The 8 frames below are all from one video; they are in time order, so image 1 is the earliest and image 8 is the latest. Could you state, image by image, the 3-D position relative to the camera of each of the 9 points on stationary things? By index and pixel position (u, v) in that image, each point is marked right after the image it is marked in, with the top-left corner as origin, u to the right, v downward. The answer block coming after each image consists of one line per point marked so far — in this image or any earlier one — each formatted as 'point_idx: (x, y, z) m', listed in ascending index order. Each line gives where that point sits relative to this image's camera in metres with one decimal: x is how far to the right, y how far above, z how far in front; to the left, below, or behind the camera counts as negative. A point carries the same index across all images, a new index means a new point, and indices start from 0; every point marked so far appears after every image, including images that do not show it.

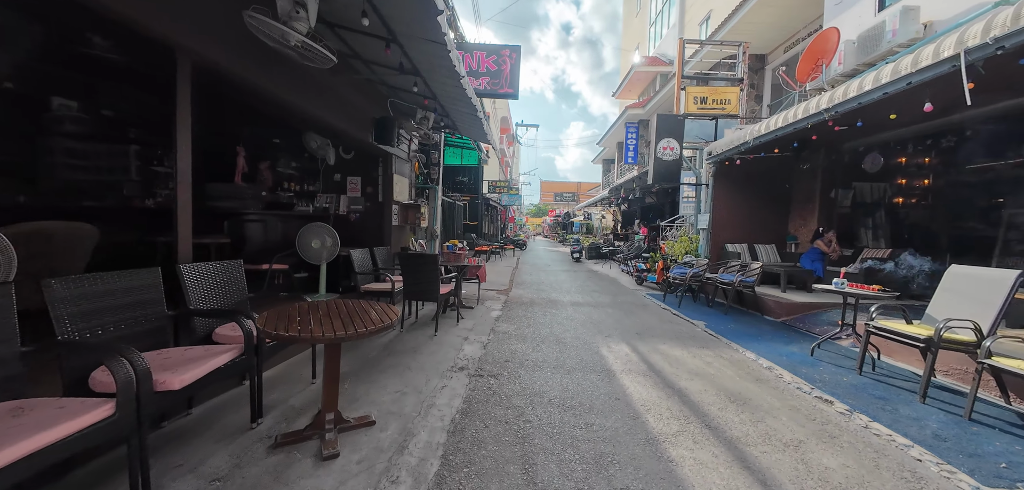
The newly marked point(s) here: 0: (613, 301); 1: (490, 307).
0: (+2.0, -1.1, +7.6) m
1: (-0.4, -1.1, +6.7) m
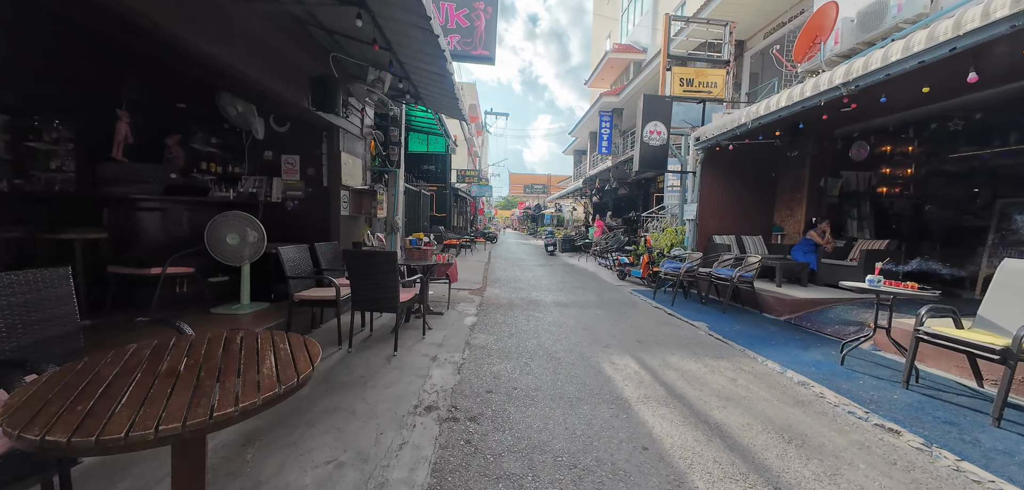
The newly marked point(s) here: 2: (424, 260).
0: (+1.5, -1.0, +6.8) m
1: (-0.8, -1.0, +5.7) m
2: (-1.2, -0.2, +5.0) m
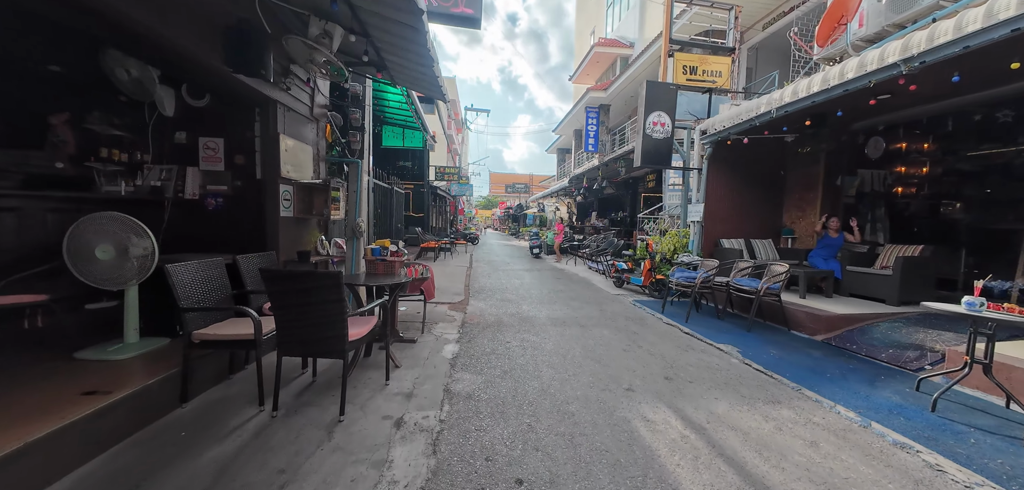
0: (+1.3, -1.1, +5.8) m
1: (-0.9, -1.1, +4.6) m
2: (-1.3, -0.3, +3.8) m
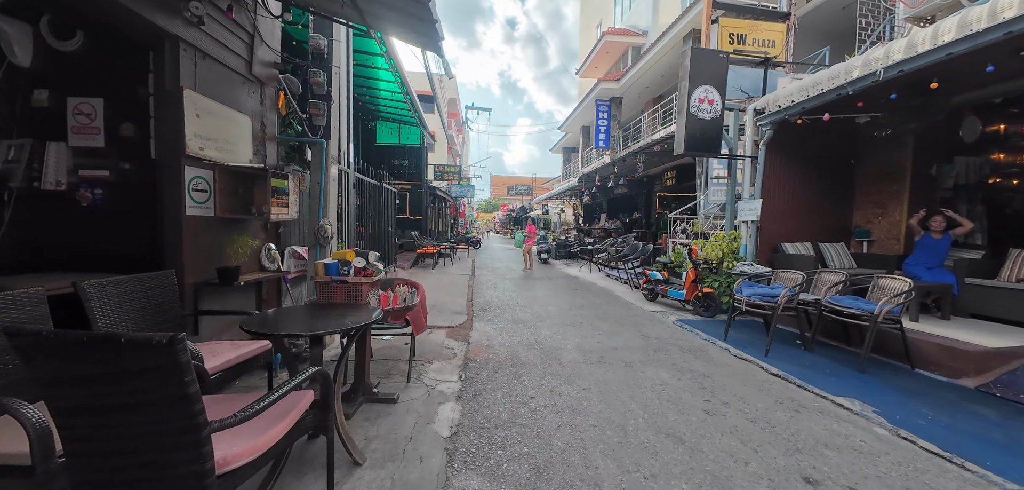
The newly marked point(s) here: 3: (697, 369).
0: (+1.5, -1.2, +4.4) m
1: (-0.7, -1.2, +3.2) m
2: (-1.1, -0.4, +2.4) m
3: (+1.9, -1.3, +3.7) m
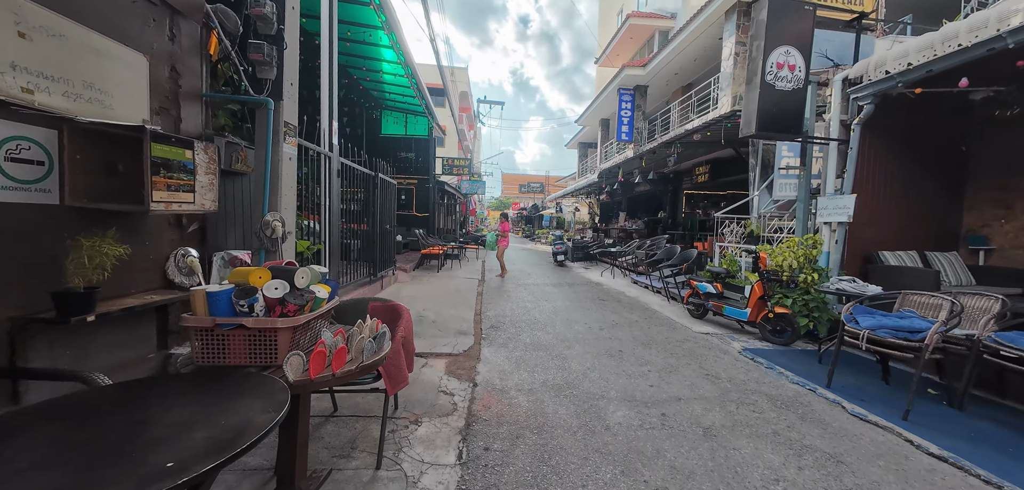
0: (+1.7, -1.2, +3.2) m
1: (-0.5, -1.3, +2.0) m
2: (-0.9, -0.5, +1.3) m
3: (+2.1, -1.3, +2.5) m
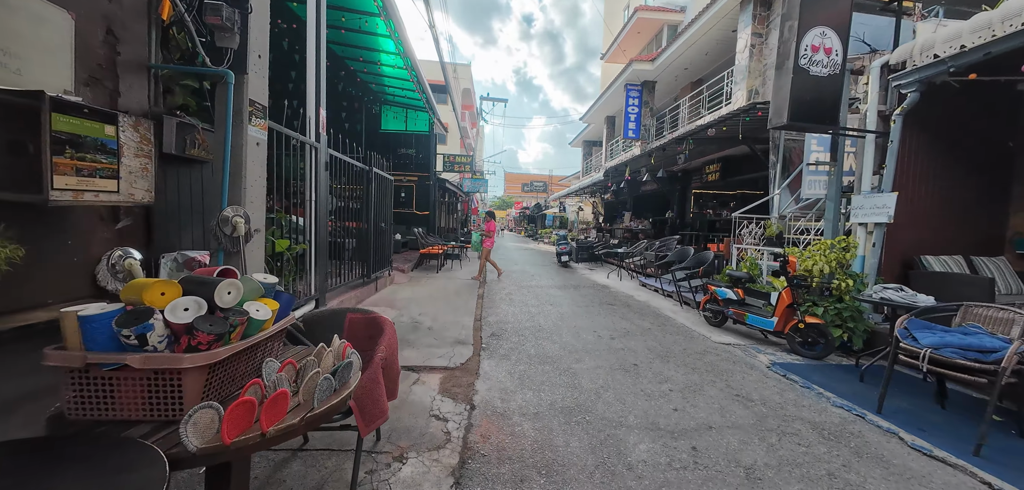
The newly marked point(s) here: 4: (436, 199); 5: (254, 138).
0: (+1.8, -1.3, +2.7) m
1: (-0.5, -1.3, +1.6) m
2: (-0.9, -0.5, +0.9) m
3: (+2.1, -1.4, +2.1) m
4: (-3.0, +1.9, +14.8) m
5: (-1.7, +0.7, +2.4) m
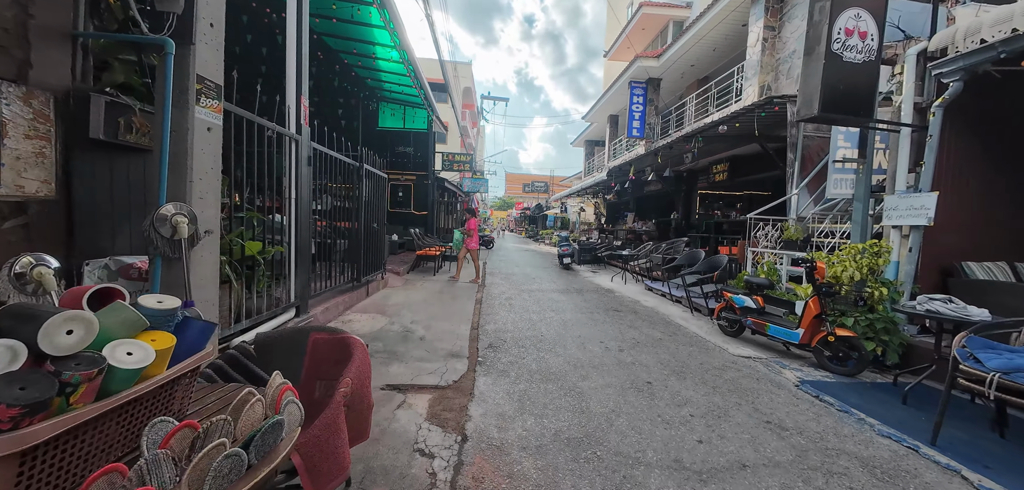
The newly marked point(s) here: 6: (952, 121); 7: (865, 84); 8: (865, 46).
0: (+1.7, -1.3, +2.4) m
1: (-0.5, -1.3, +1.2) m
2: (-0.9, -0.5, +0.5) m
3: (+2.1, -1.4, +1.7) m
4: (-3.0, +1.8, +14.5) m
5: (-1.7, +0.7, +2.0) m
6: (+4.6, +1.3, +3.9) m
7: (+3.4, +1.5, +3.5) m
8: (+3.4, +1.9, +3.5) m
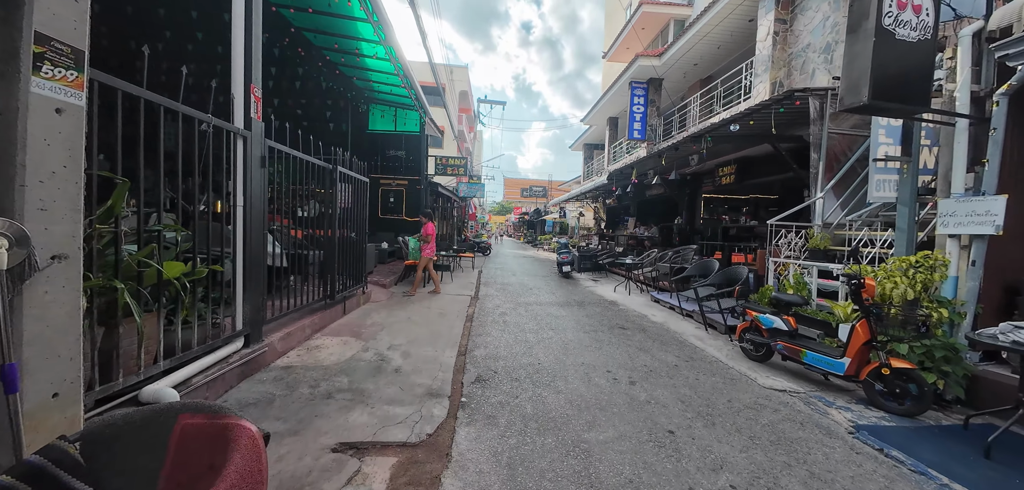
0: (+1.7, -1.4, +1.8) m
1: (-0.6, -1.4, +0.6) m
2: (-1.0, -0.6, -0.1) m
3: (+2.0, -1.5, +1.1) m
4: (-3.1, +1.5, +13.9) m
5: (-1.7, +0.5, +1.4) m
6: (+4.5, +1.2, +3.3) m
7: (+3.3, +1.4, +3.0) m
8: (+3.3, +1.8, +3.0) m
